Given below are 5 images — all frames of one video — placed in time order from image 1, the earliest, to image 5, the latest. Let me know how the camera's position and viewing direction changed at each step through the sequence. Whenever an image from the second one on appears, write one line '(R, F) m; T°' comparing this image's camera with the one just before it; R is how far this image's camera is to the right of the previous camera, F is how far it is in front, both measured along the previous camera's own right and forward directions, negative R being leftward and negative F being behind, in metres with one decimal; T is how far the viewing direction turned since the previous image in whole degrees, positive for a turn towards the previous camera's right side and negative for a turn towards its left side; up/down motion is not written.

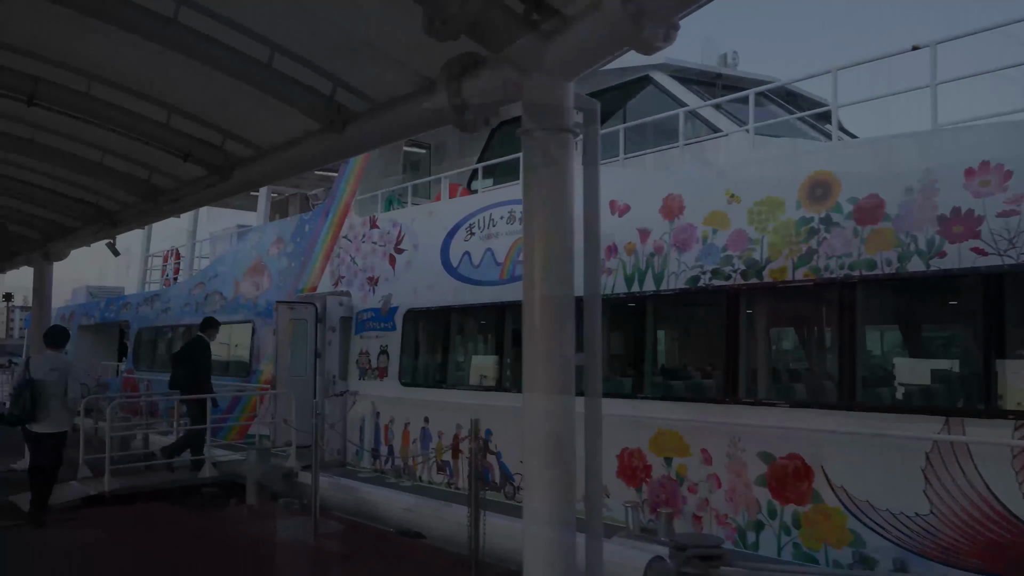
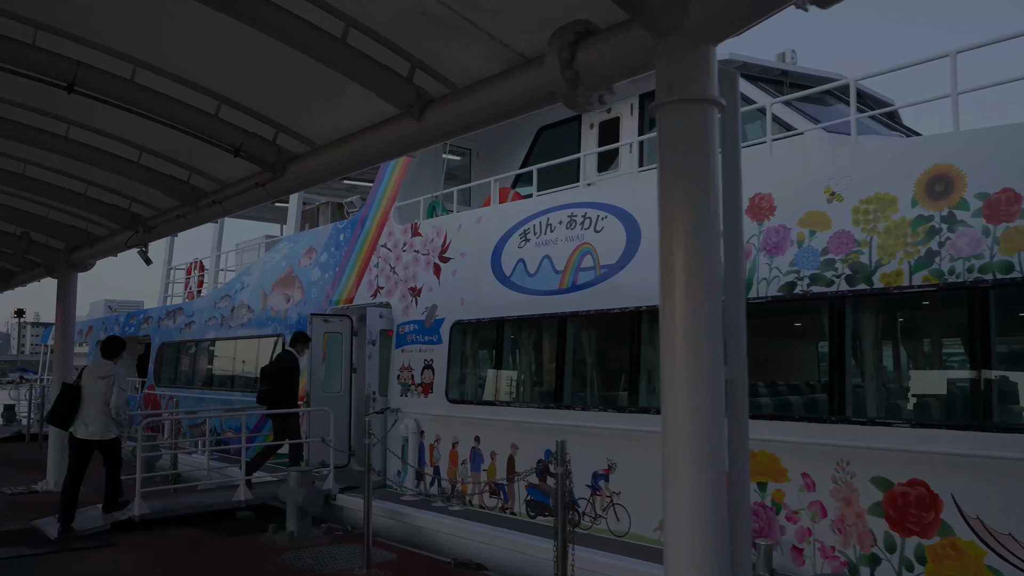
(-0.5, +0.5) m; -1°
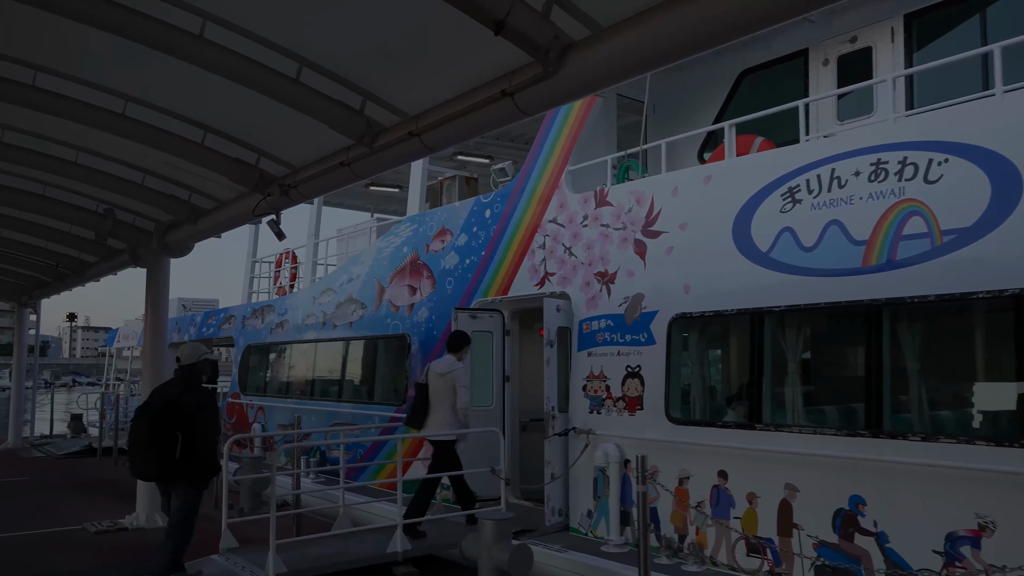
(-1.6, +2.0) m; -3°
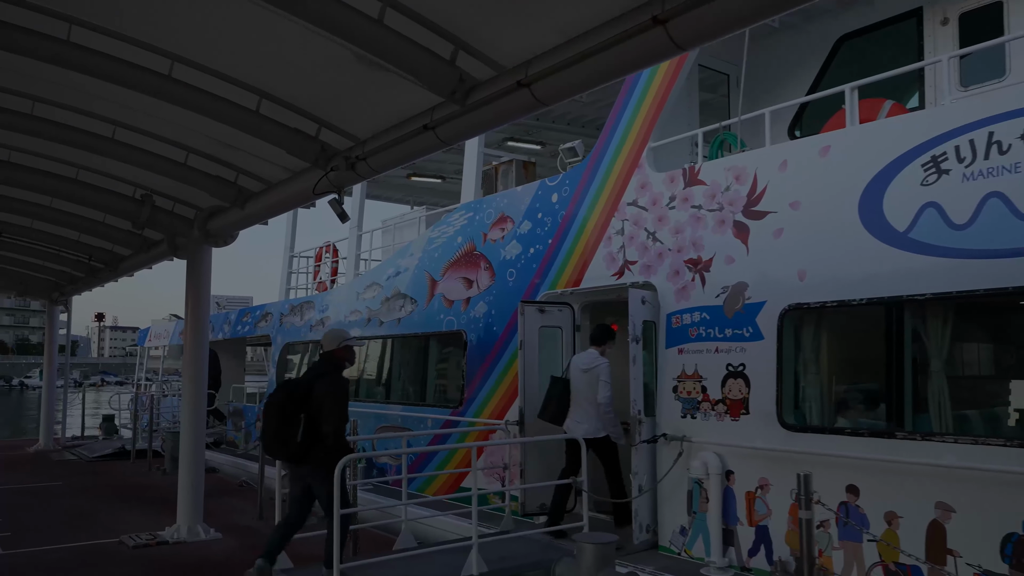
(-0.5, +0.7) m; -2°
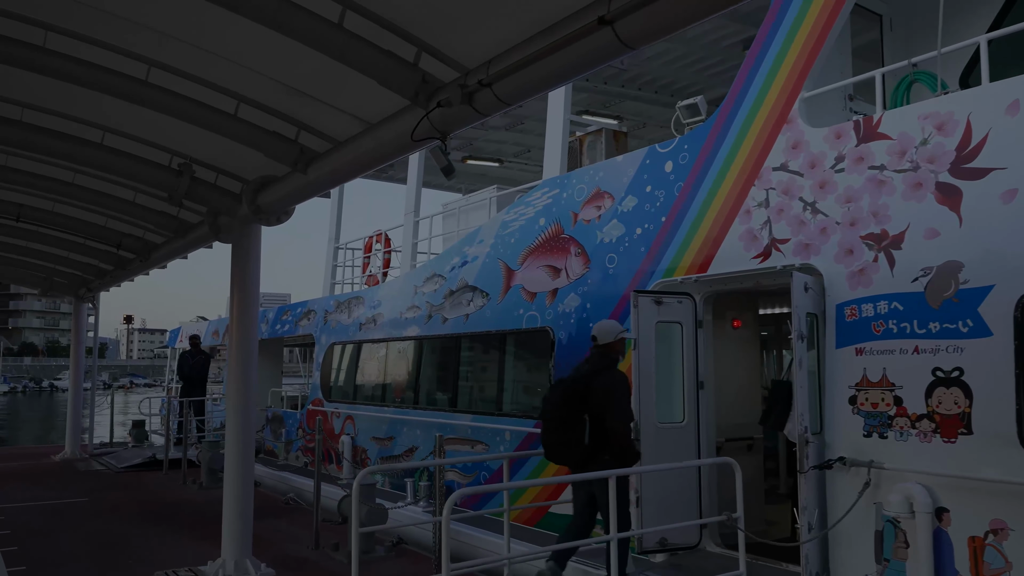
(-0.7, +1.3) m; -2°
